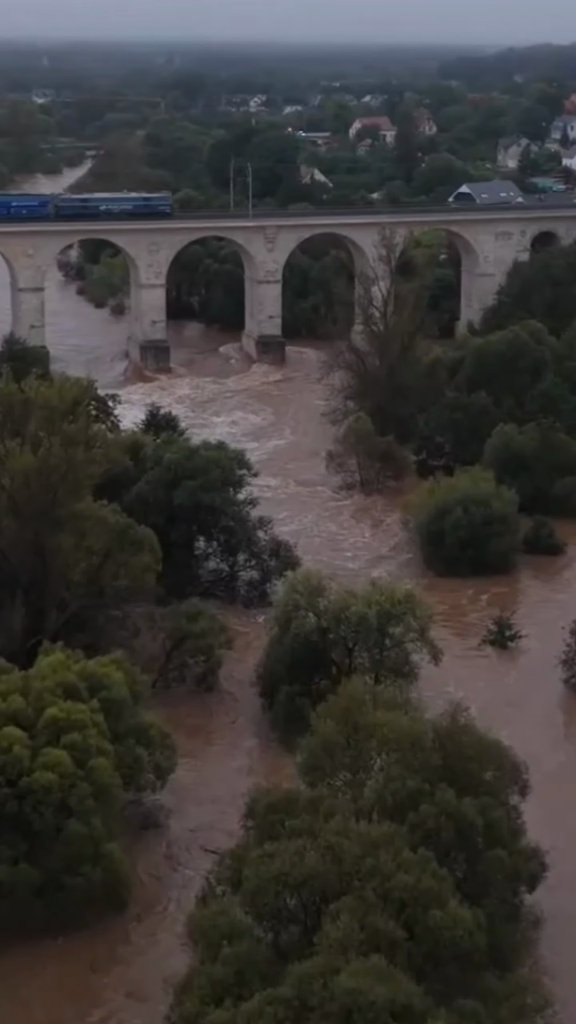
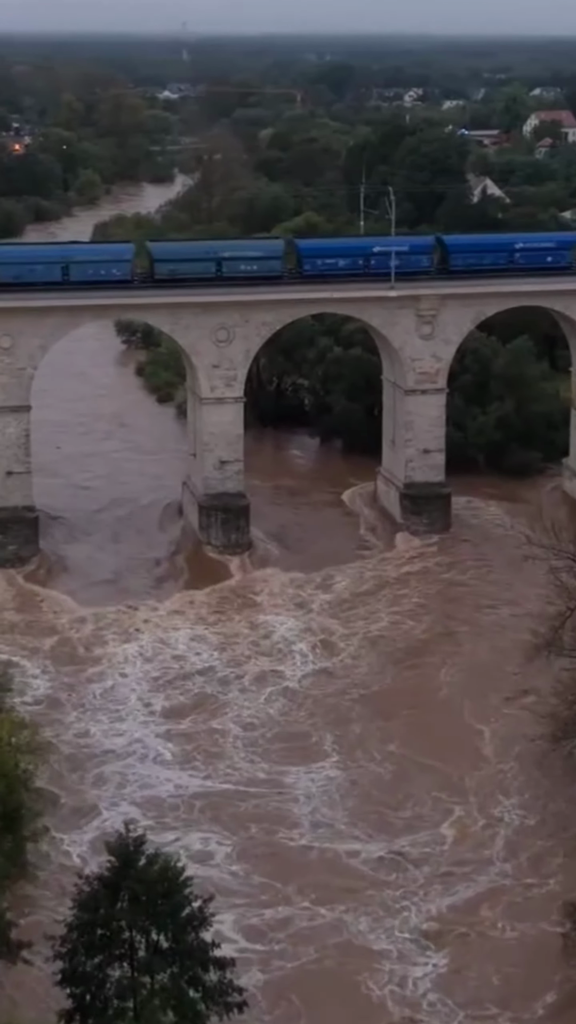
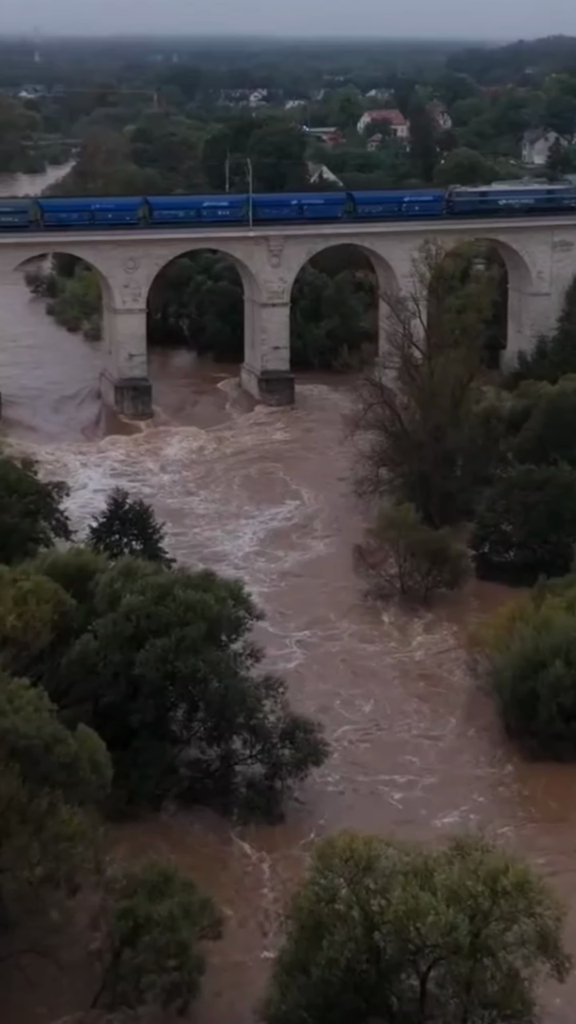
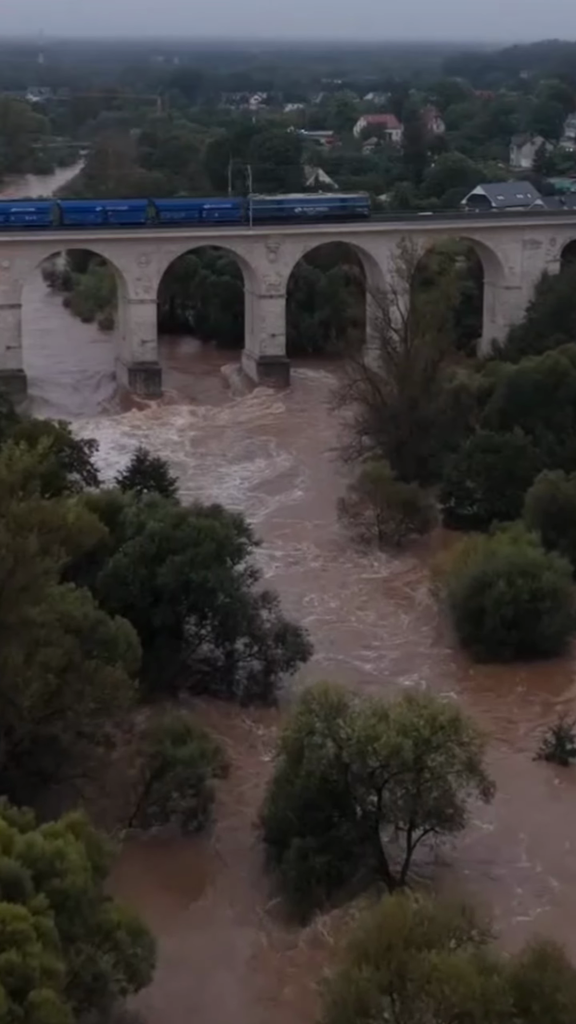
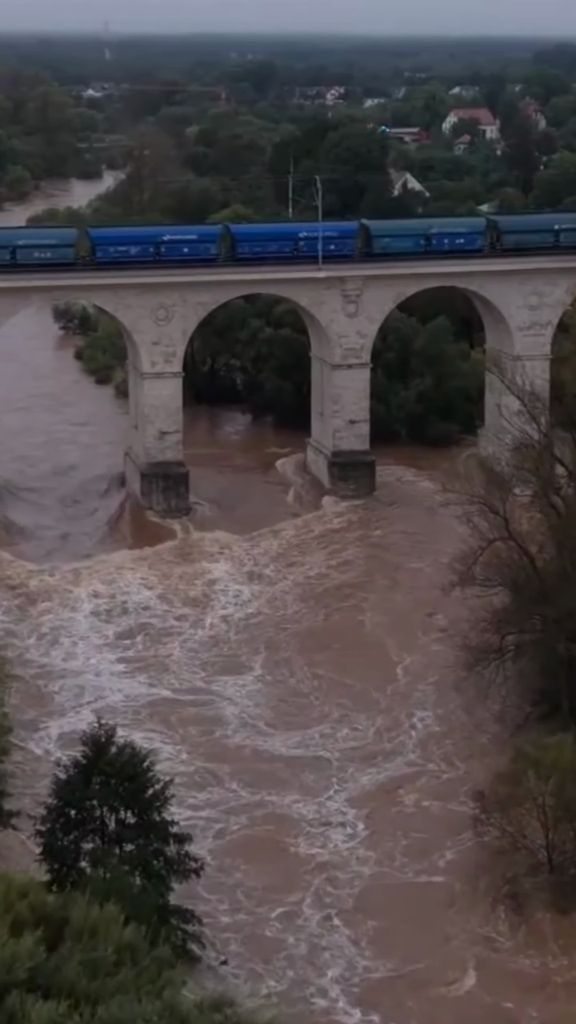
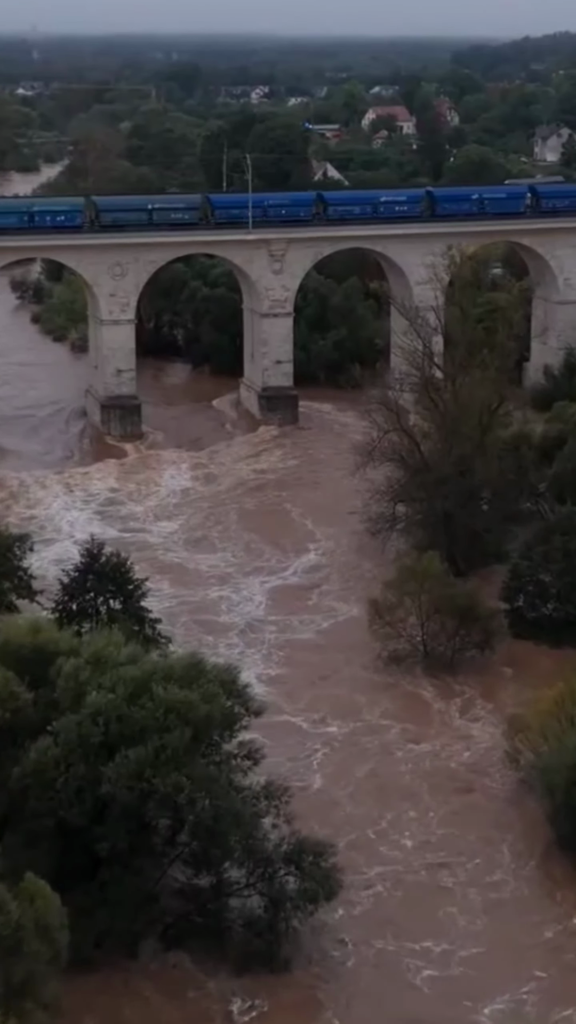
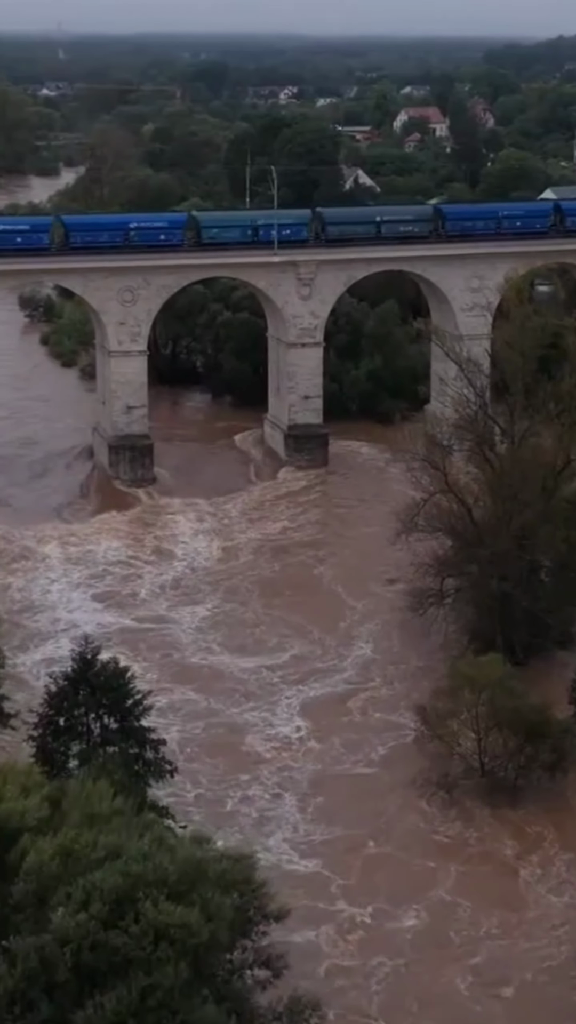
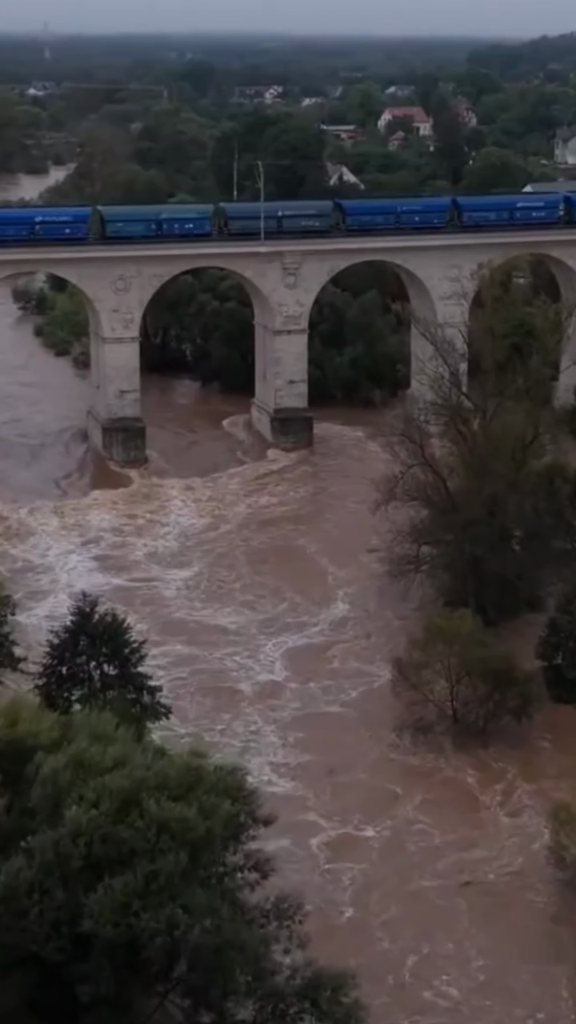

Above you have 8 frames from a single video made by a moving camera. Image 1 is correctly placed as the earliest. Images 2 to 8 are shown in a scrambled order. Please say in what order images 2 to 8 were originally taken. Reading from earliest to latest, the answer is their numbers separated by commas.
4, 3, 6, 8, 7, 5, 2
